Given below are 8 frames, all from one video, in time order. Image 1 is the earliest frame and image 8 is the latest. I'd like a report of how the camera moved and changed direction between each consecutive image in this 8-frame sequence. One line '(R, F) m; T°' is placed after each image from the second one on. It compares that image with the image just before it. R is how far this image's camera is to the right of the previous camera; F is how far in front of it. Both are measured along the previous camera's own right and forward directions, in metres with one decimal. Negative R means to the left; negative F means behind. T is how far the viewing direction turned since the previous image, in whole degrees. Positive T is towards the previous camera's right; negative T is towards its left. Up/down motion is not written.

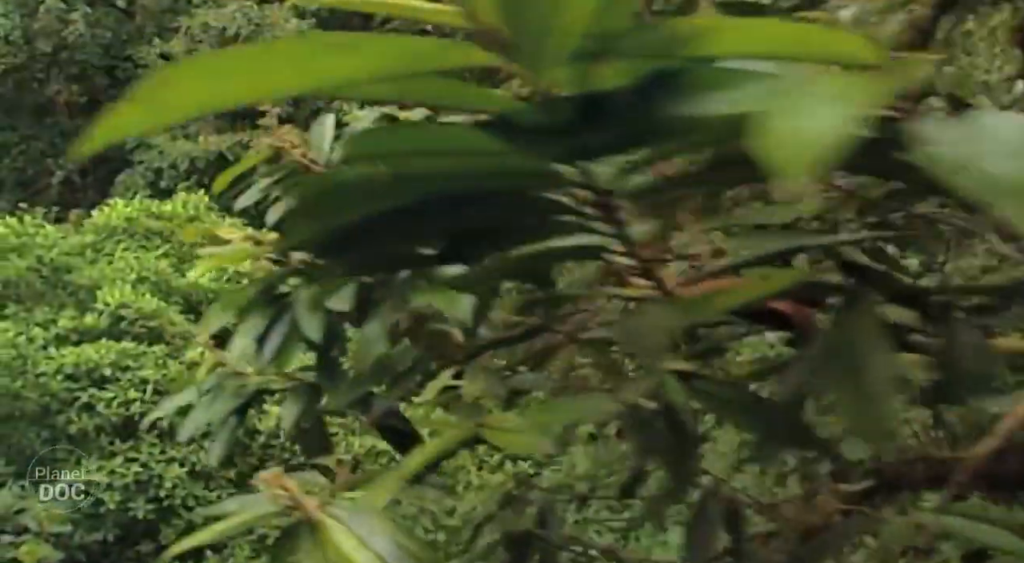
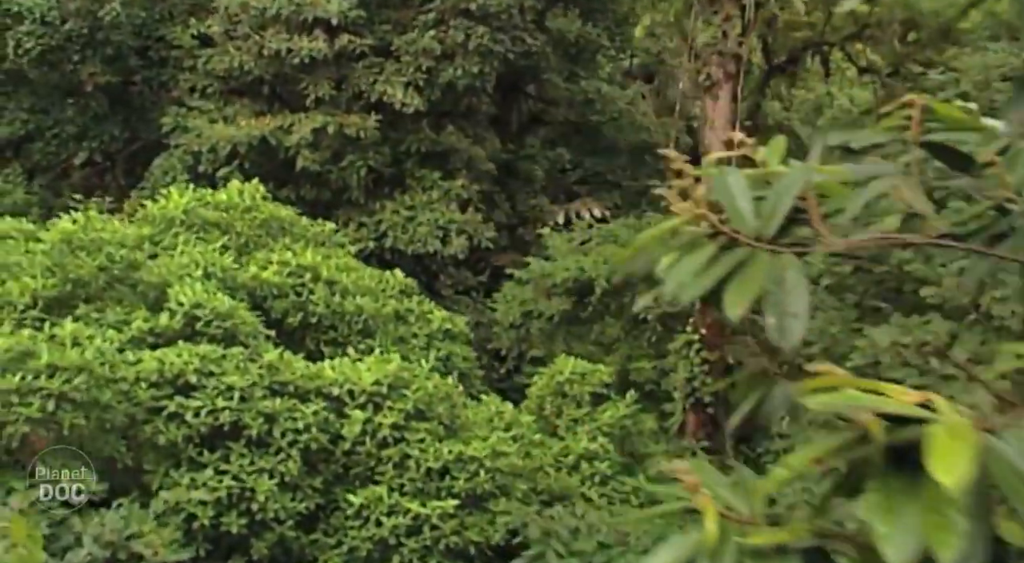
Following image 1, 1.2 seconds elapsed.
(-0.3, +0.2) m; 0°
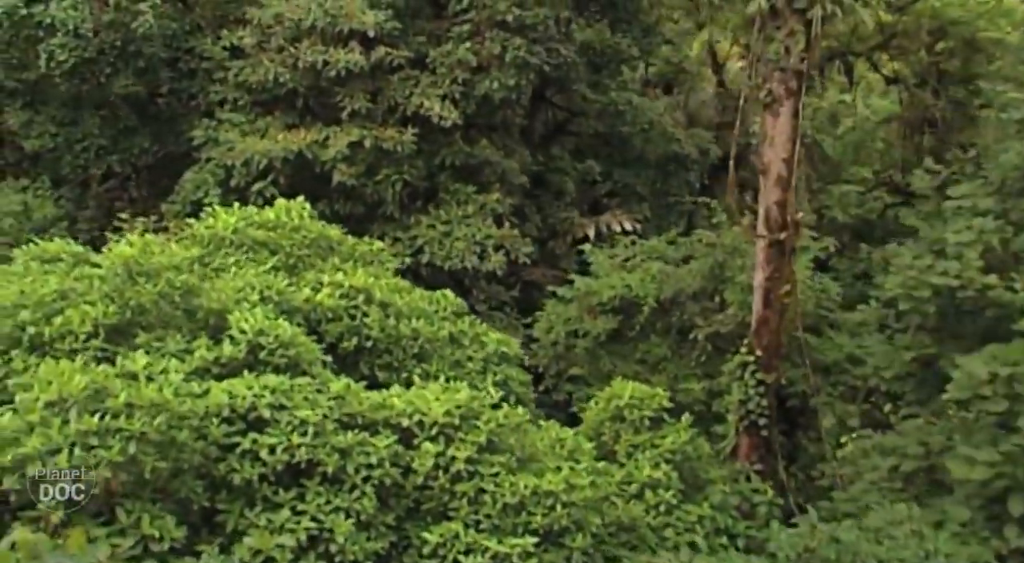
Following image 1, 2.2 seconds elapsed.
(-0.2, +0.2) m; 0°
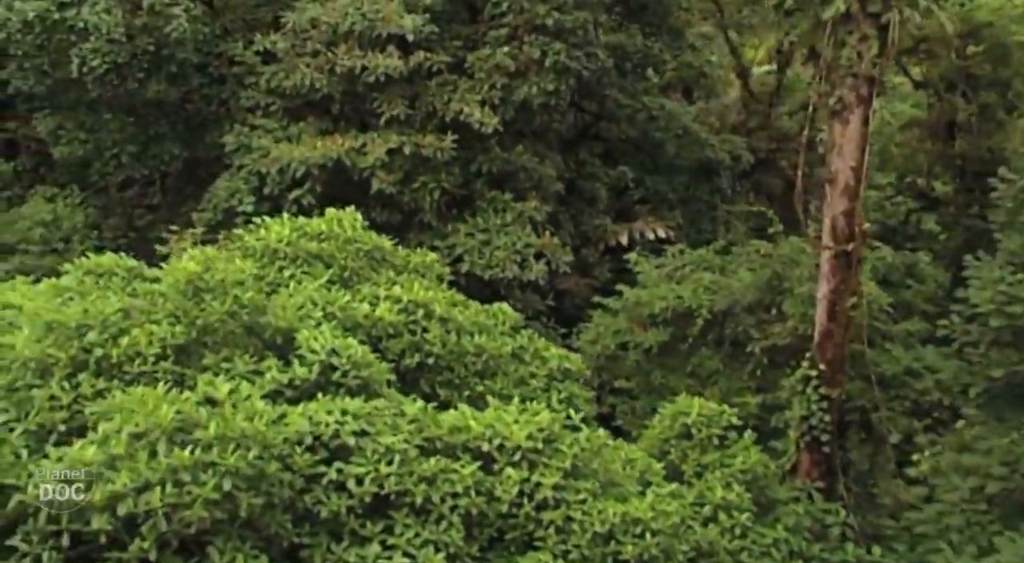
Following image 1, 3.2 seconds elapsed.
(-0.2, +0.2) m; 0°
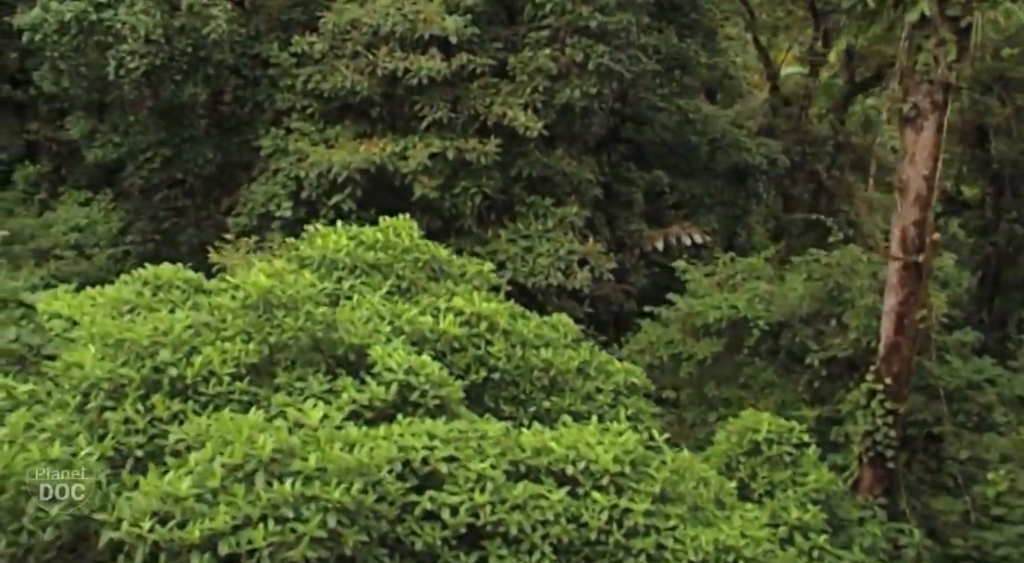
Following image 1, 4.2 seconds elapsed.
(-0.2, +0.2) m; 0°
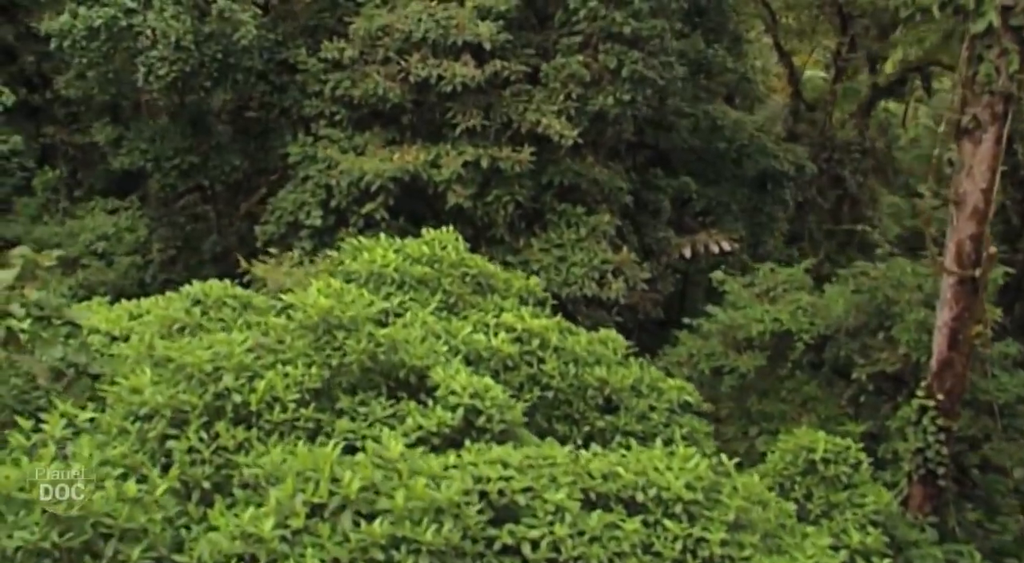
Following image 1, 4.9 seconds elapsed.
(-0.2, +0.1) m; 0°
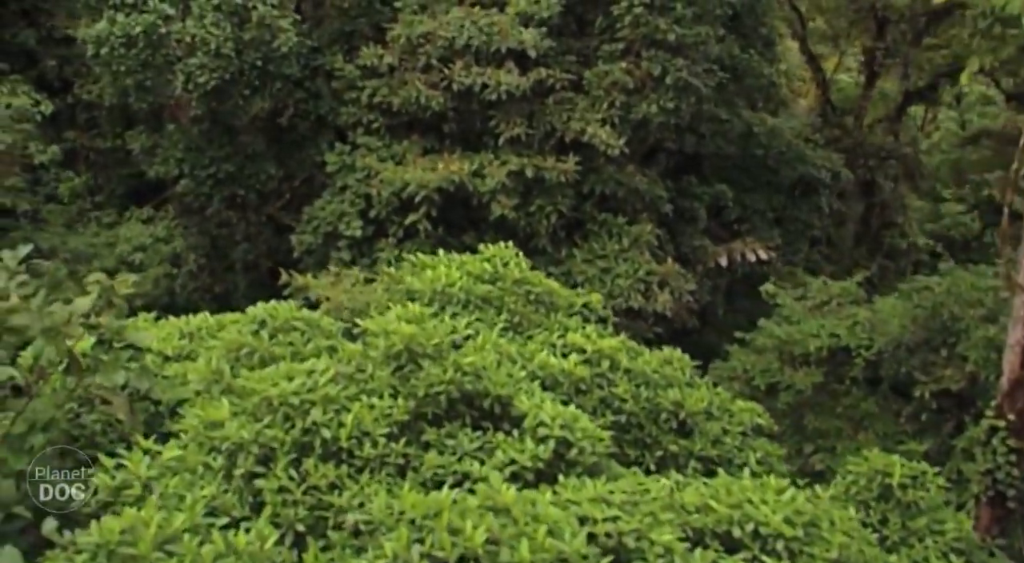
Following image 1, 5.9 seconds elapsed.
(-0.2, +0.2) m; 0°
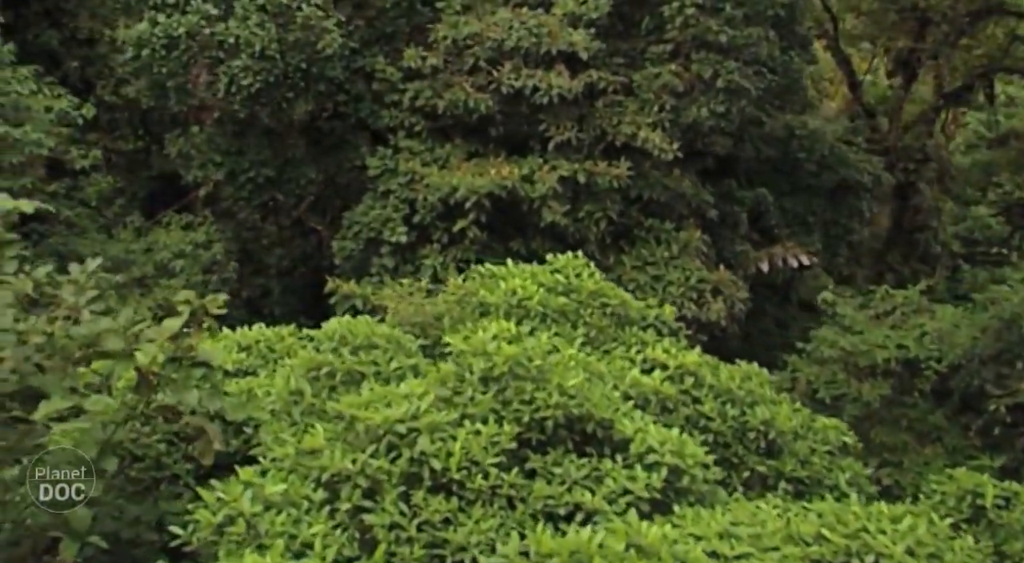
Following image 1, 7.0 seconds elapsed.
(-0.2, +0.2) m; 0°
